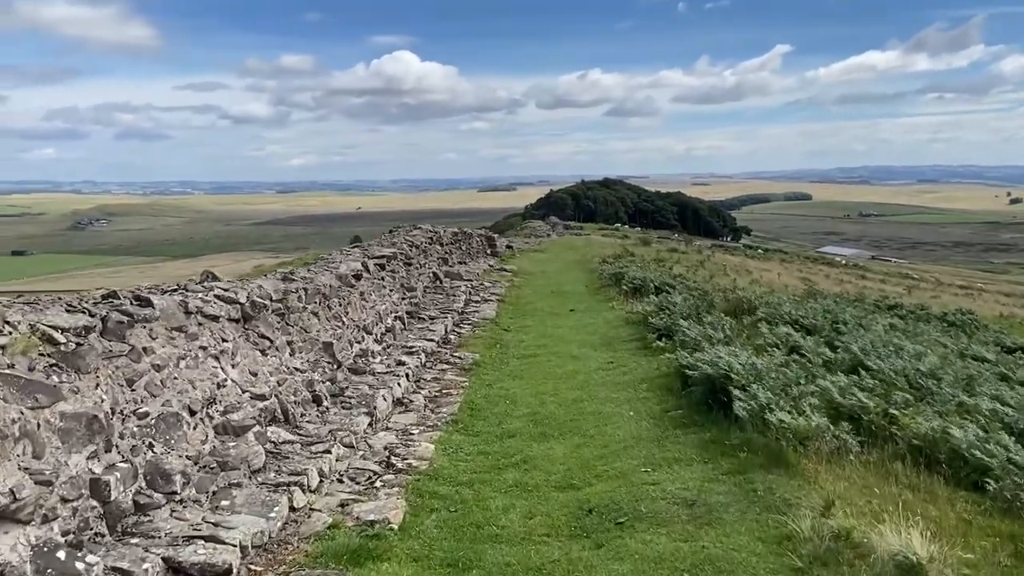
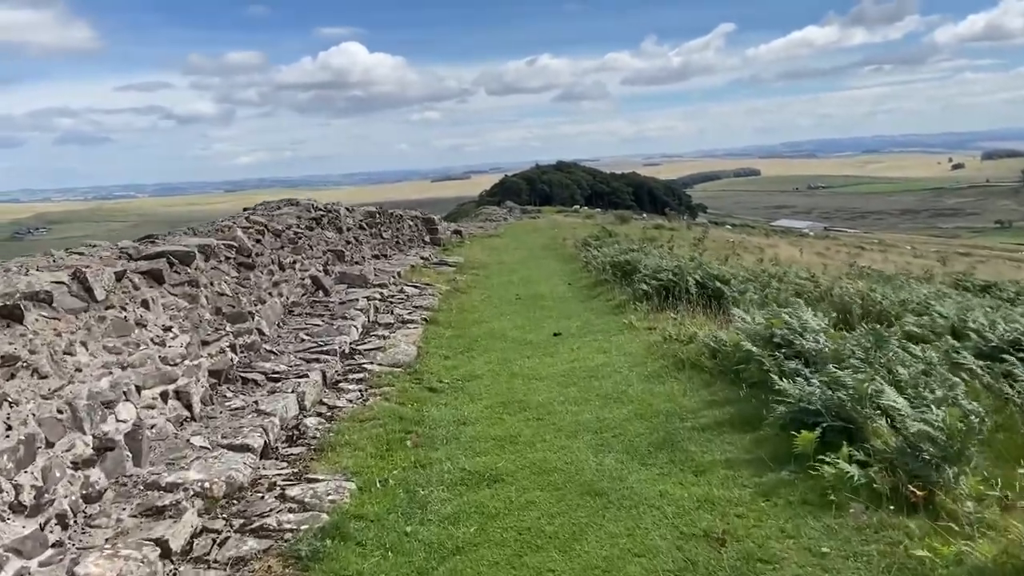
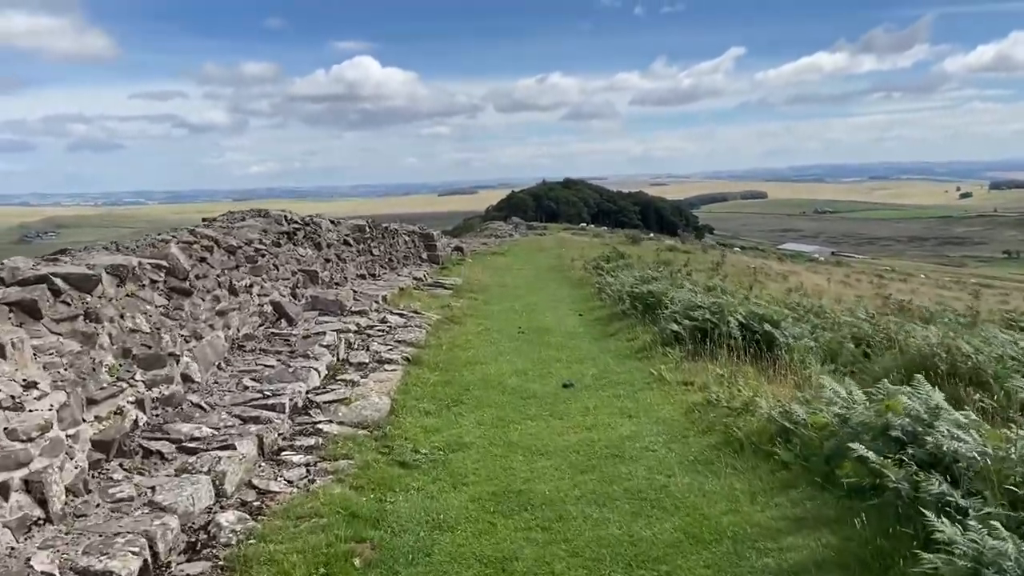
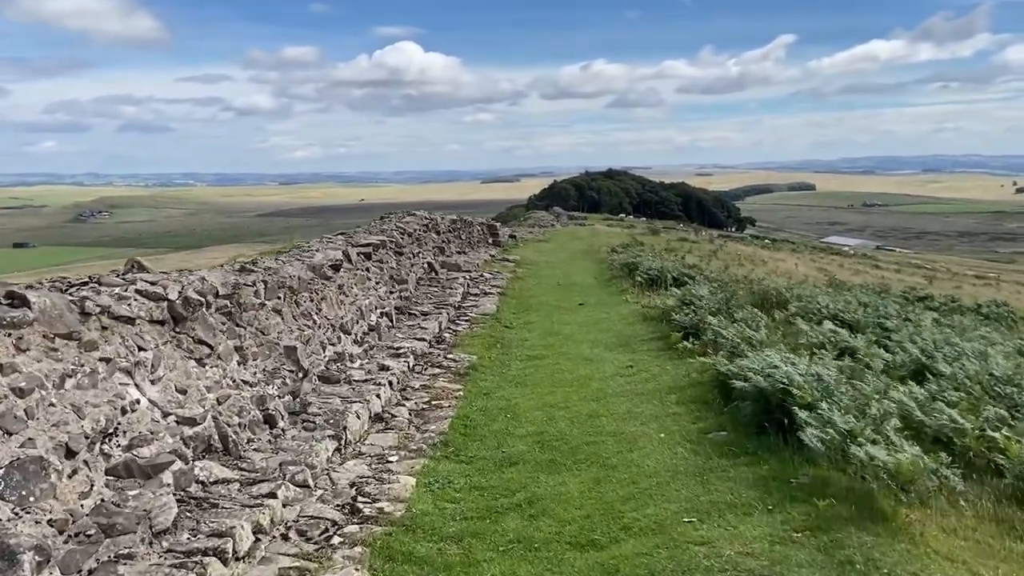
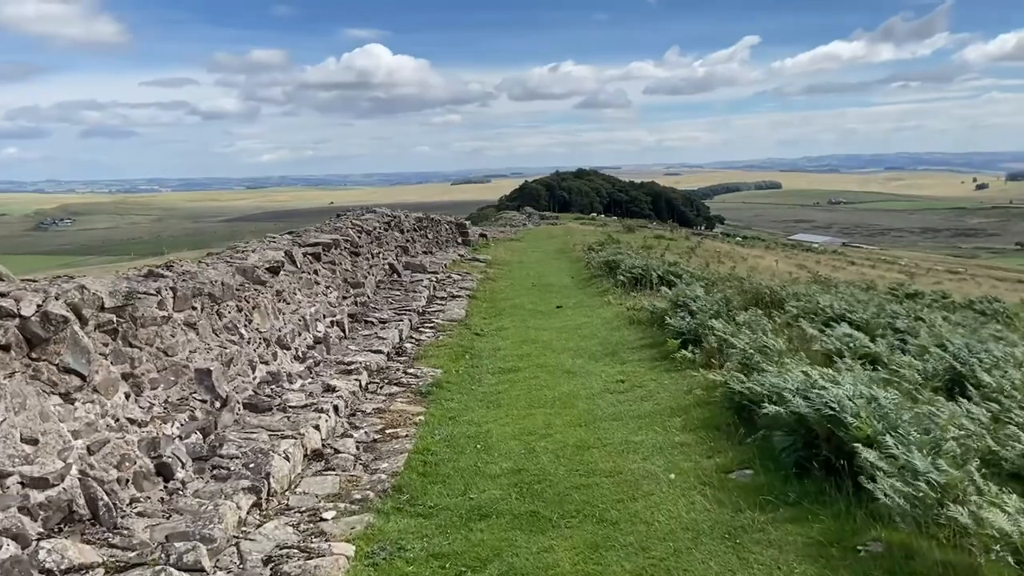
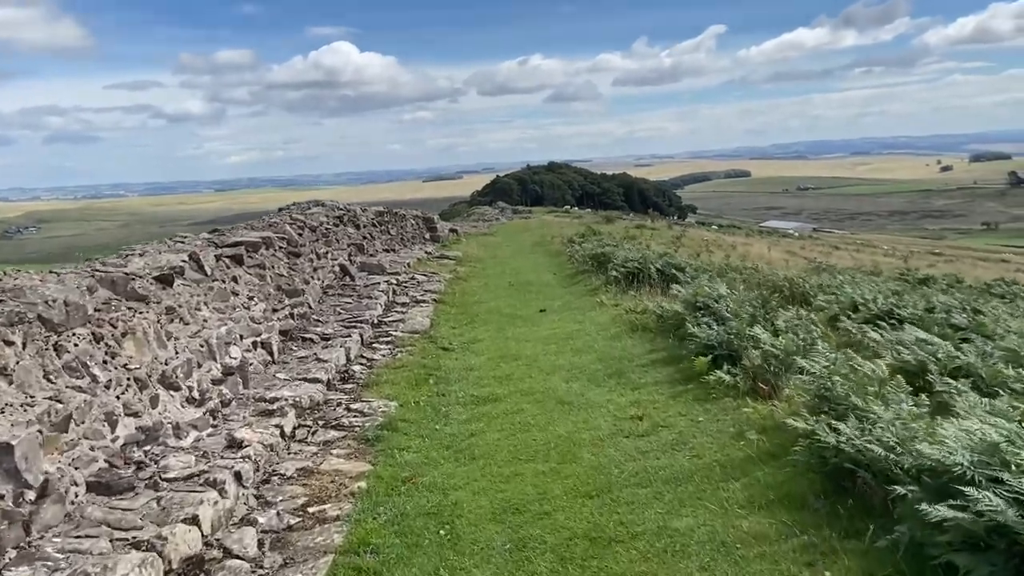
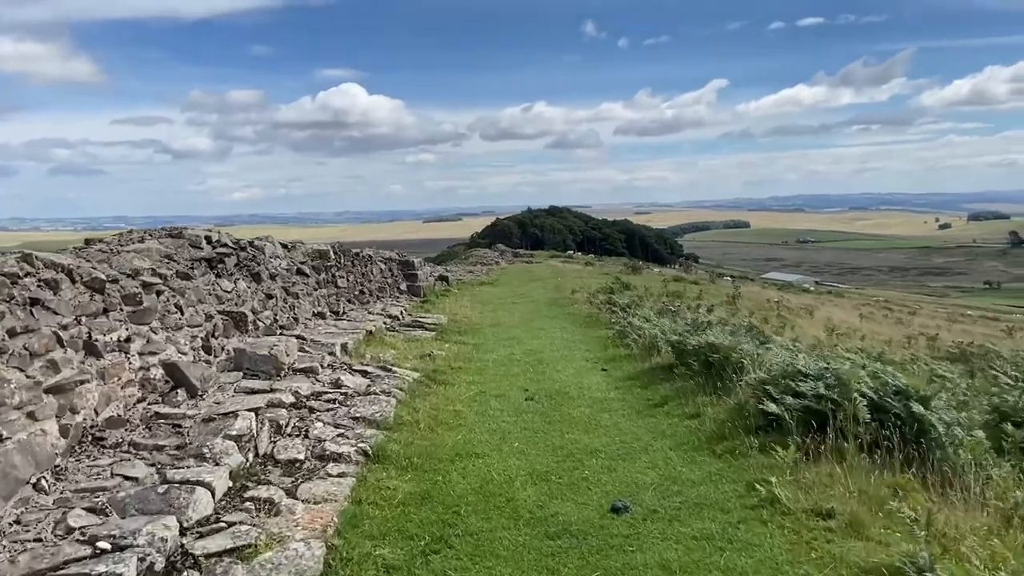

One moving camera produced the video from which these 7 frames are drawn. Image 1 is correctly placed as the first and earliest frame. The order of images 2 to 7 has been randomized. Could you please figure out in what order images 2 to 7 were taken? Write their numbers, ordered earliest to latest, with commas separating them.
4, 5, 6, 2, 3, 7
